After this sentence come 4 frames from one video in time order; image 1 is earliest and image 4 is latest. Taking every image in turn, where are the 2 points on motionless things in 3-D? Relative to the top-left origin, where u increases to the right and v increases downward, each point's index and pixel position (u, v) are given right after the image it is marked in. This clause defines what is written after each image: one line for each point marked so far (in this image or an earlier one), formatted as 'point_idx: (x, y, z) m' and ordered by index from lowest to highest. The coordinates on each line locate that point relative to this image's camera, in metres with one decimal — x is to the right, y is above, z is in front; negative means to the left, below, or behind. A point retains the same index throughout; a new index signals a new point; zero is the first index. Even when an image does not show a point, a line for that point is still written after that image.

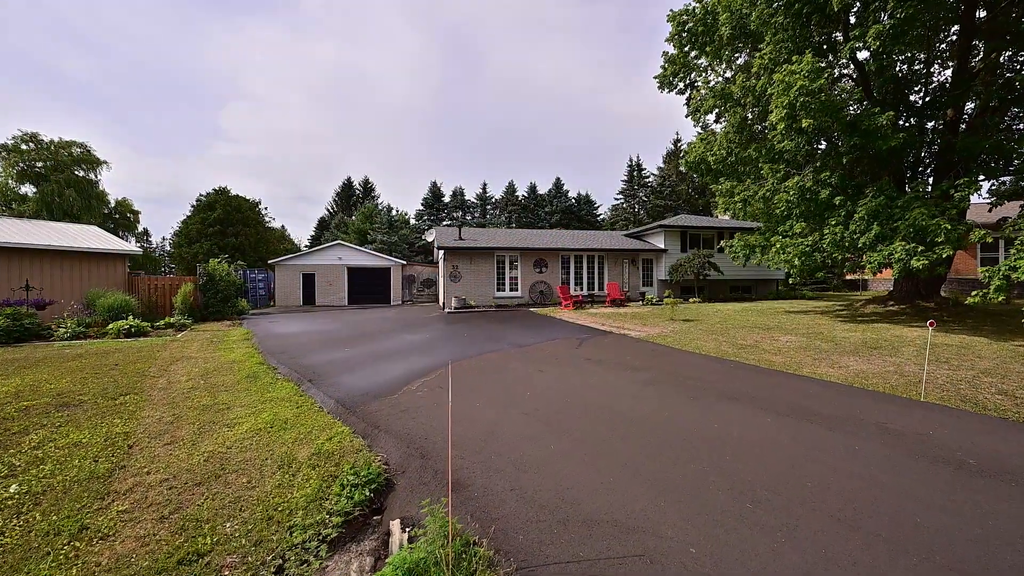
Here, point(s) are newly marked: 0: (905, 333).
0: (+8.7, -1.0, +8.7) m
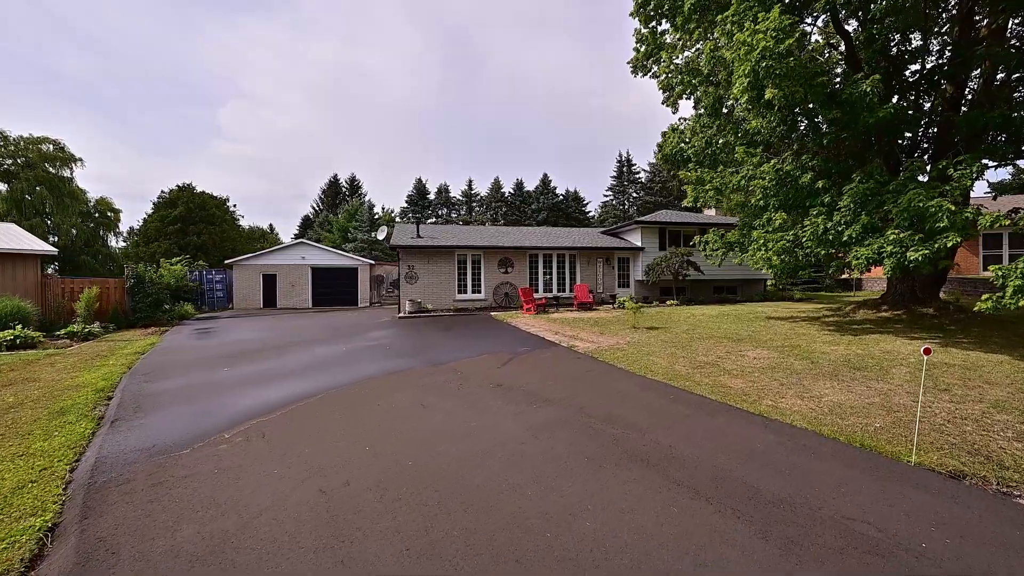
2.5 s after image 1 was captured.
0: (+7.1, -1.1, +7.3) m
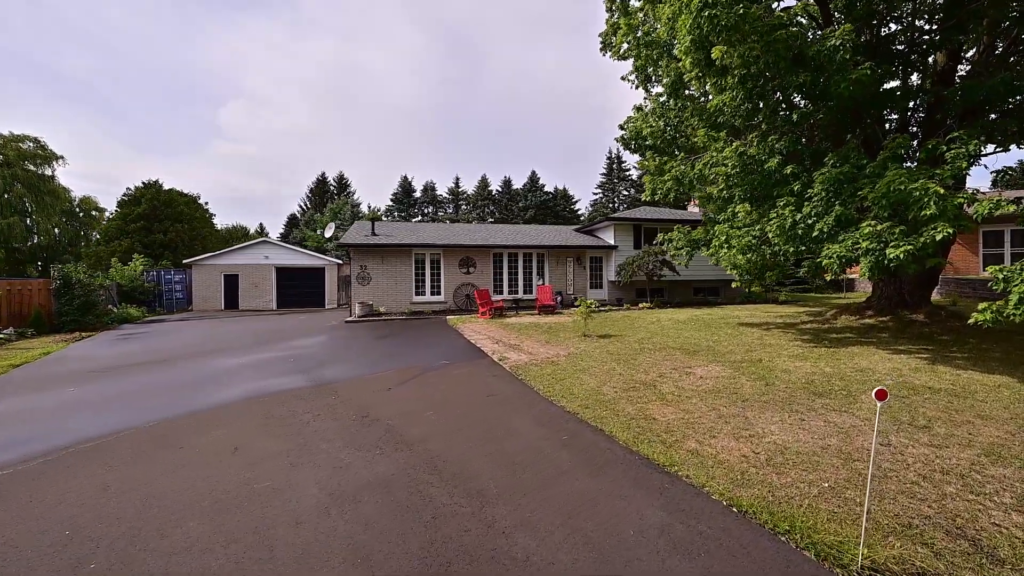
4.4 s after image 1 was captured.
0: (+5.6, -1.2, +6.1) m
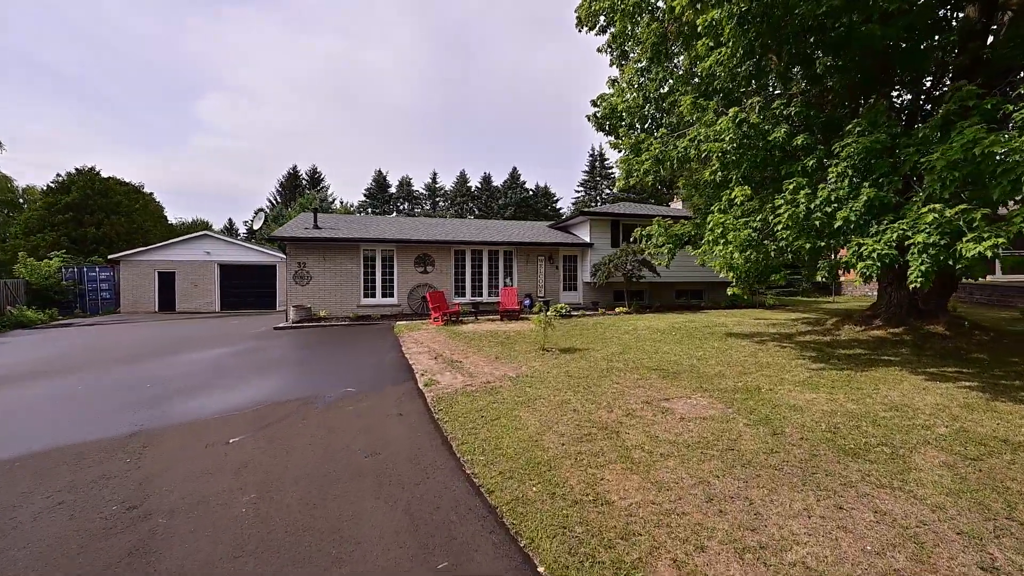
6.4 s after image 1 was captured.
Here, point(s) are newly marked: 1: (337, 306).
0: (+4.6, -1.3, +4.6) m
1: (-5.9, -0.6, +13.3) m
